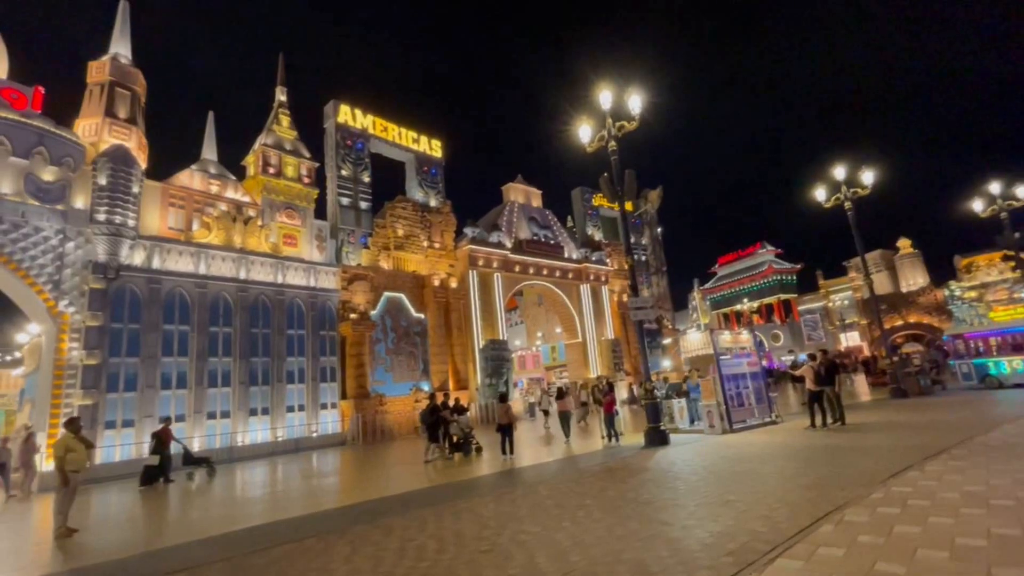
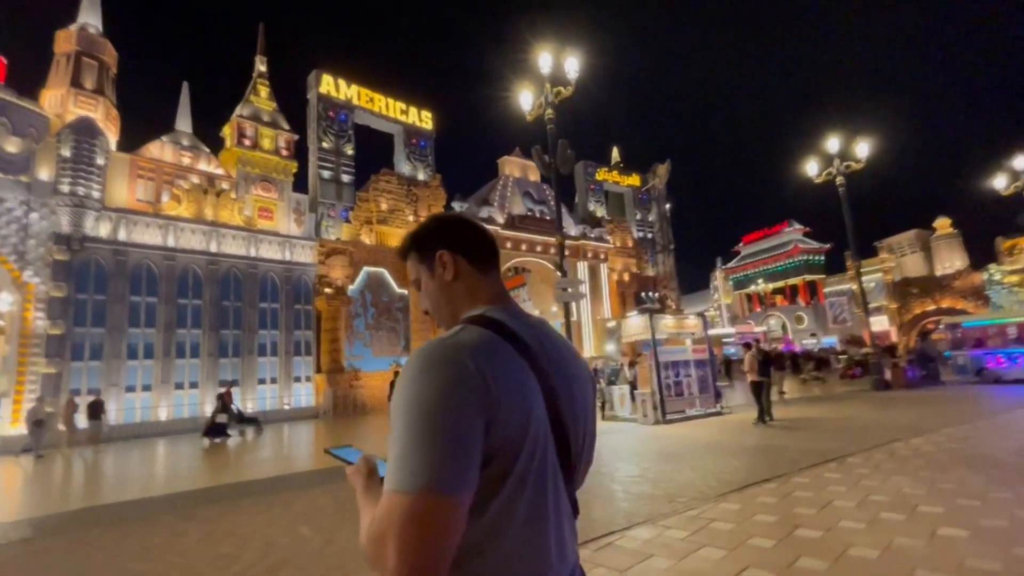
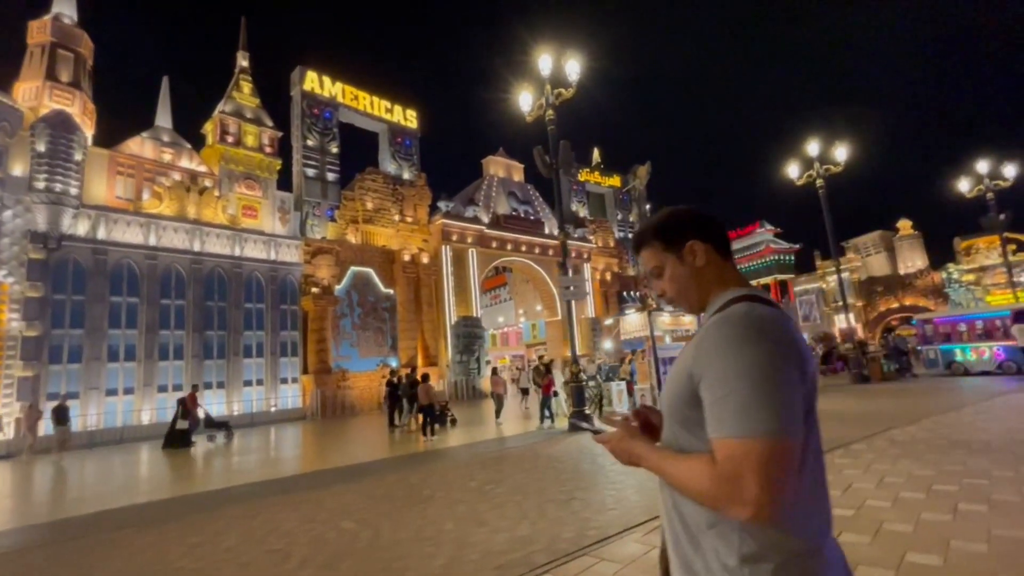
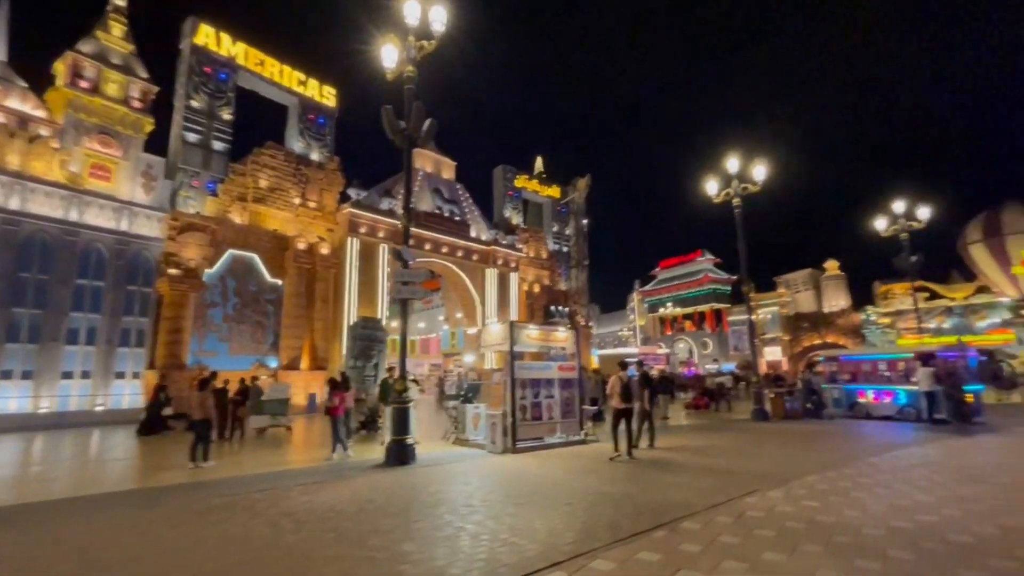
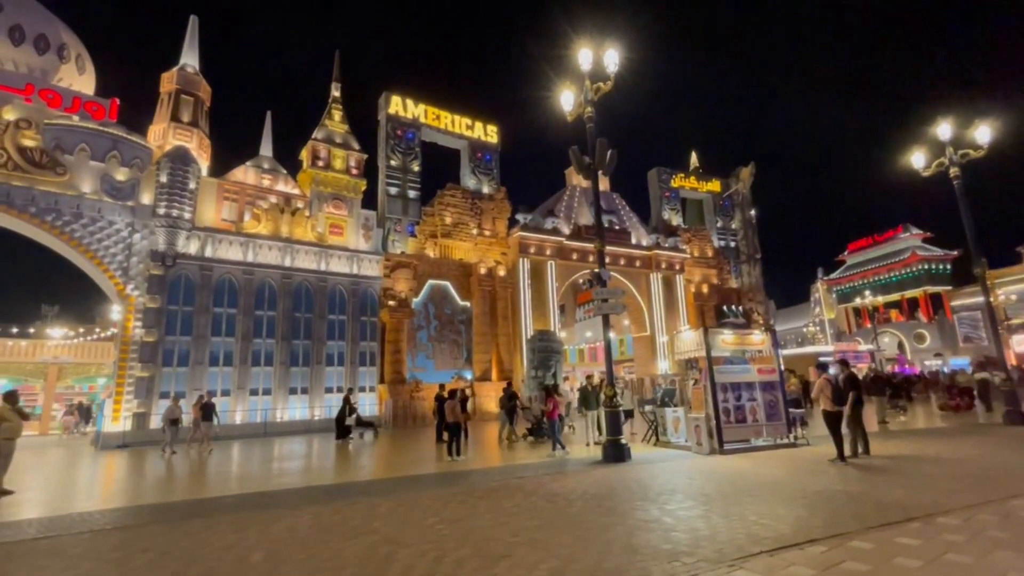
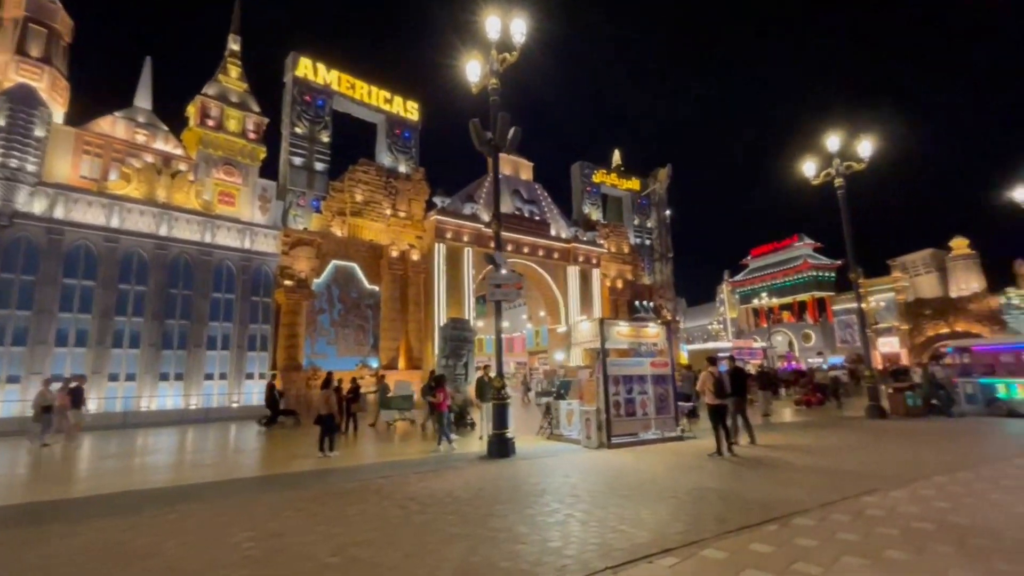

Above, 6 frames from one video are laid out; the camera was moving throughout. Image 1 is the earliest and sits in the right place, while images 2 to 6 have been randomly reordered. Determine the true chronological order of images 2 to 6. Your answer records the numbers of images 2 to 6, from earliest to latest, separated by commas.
3, 2, 5, 6, 4
